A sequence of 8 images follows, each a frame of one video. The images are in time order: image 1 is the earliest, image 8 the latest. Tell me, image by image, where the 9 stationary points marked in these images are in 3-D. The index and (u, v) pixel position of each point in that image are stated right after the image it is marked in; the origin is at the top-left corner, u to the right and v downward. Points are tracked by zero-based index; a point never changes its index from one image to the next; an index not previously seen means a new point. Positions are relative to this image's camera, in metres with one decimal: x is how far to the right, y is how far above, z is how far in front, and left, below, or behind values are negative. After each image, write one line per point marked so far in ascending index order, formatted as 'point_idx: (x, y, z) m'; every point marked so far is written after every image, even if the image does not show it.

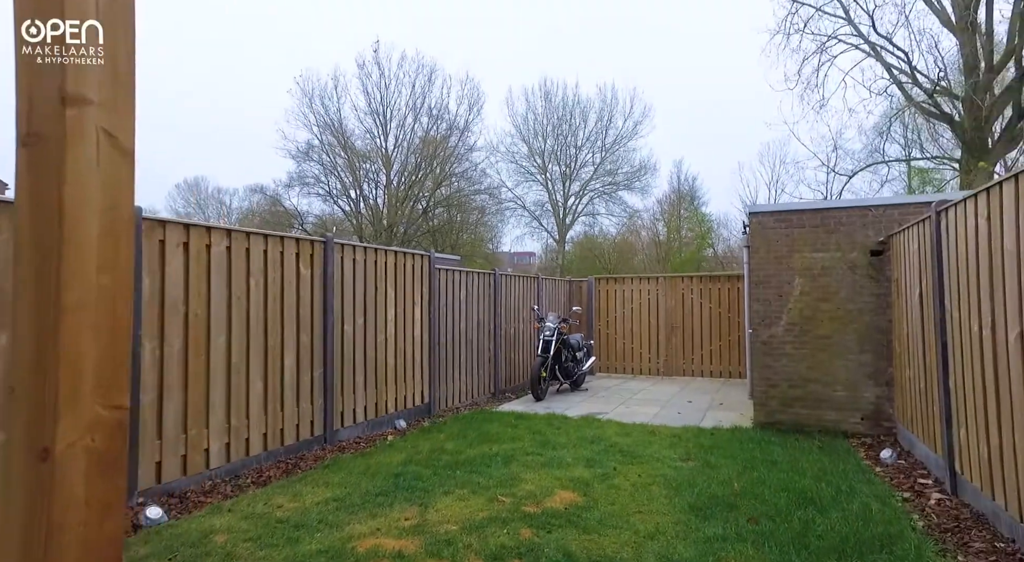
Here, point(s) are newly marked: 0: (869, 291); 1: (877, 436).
0: (+3.6, -0.1, +5.8) m
1: (+3.7, -1.6, +5.7) m
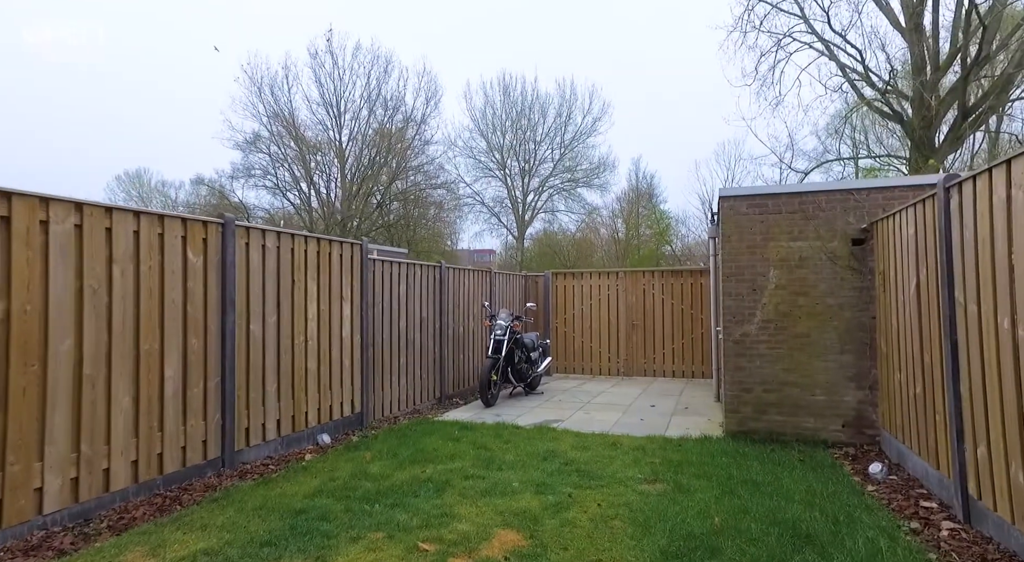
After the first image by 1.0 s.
0: (+3.1, 0.0, +5.2) m
1: (+3.2, -1.5, +5.1) m
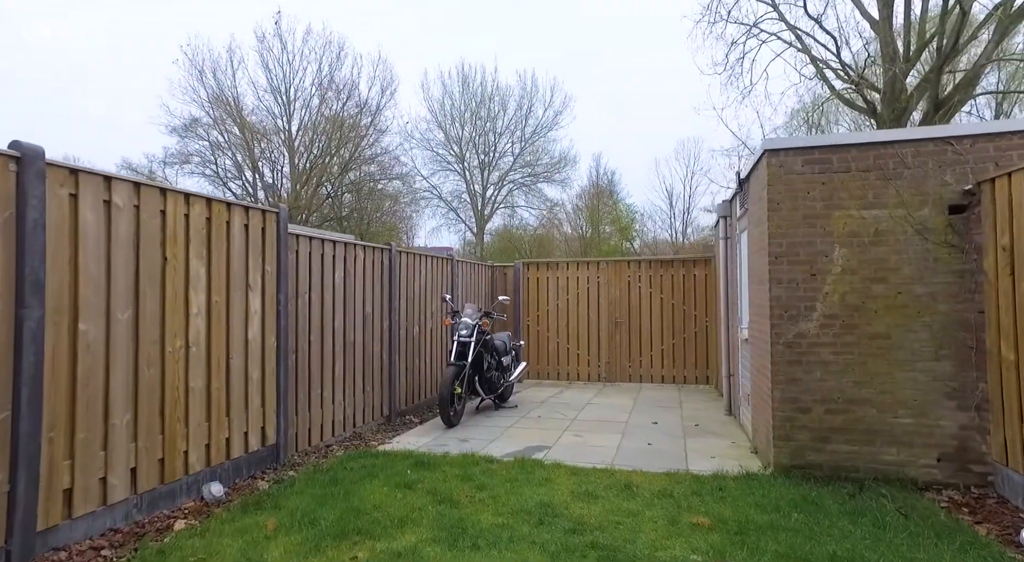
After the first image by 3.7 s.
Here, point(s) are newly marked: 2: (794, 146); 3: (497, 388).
0: (+3.0, +0.1, +3.8) m
1: (+3.0, -1.4, +3.8) m
2: (+2.1, +1.0, +4.1) m
3: (-0.2, -1.3, +7.0) m
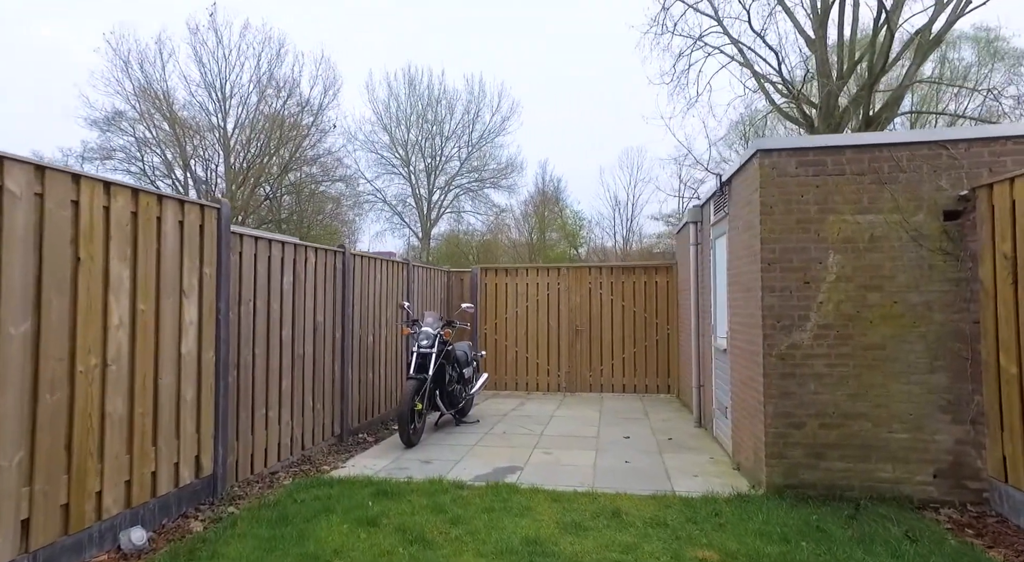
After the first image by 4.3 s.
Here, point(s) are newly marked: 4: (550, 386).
0: (+2.8, 0.0, +3.7) m
1: (+2.9, -1.5, +3.7) m
2: (+1.9, +0.9, +3.9) m
3: (-0.6, -1.4, +6.5) m
4: (+0.6, -1.8, +9.5) m
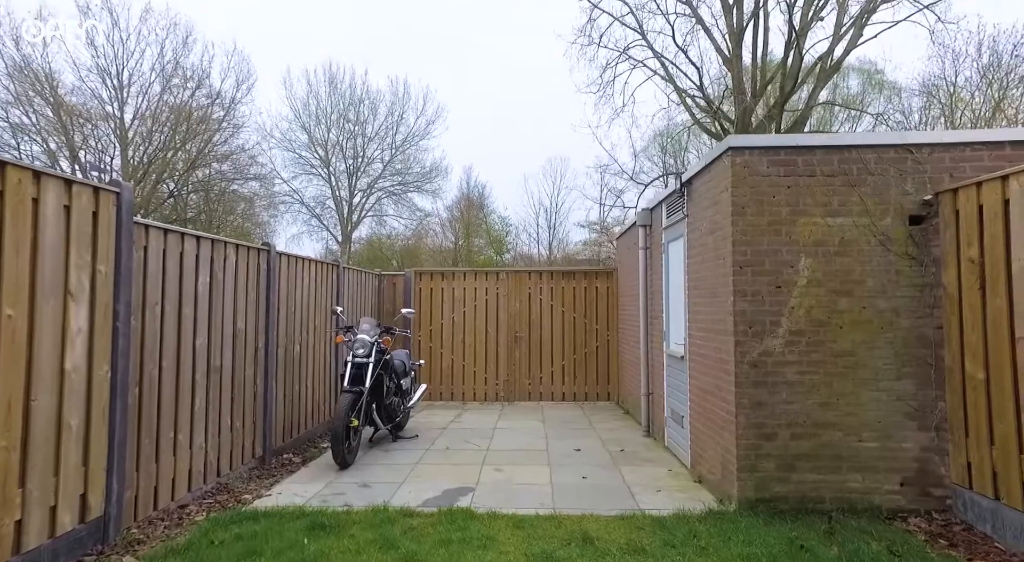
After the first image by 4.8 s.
0: (+2.6, 0.0, +3.7) m
1: (+2.7, -1.5, +3.6) m
2: (+1.7, +0.9, +3.8) m
3: (-1.2, -1.4, +6.0) m
4: (-0.4, -1.8, +9.1) m
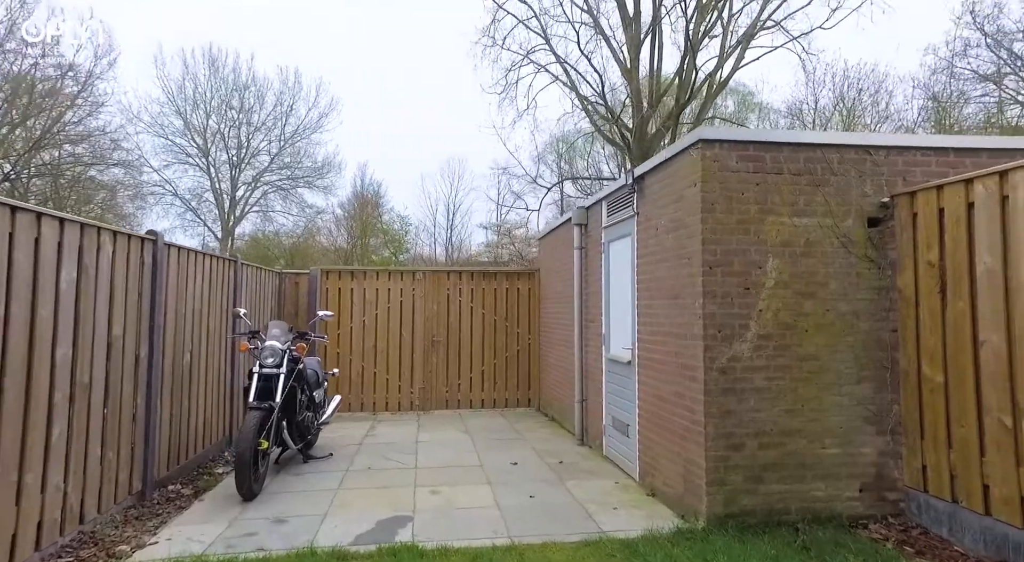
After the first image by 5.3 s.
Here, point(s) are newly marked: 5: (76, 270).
0: (+2.3, 0.0, +3.7) m
1: (+2.4, -1.5, +3.6) m
2: (+1.4, +0.9, +3.6) m
3: (-1.9, -1.4, +5.2) m
4: (-1.7, -1.8, +8.5) m
5: (-2.6, +0.1, +3.4) m
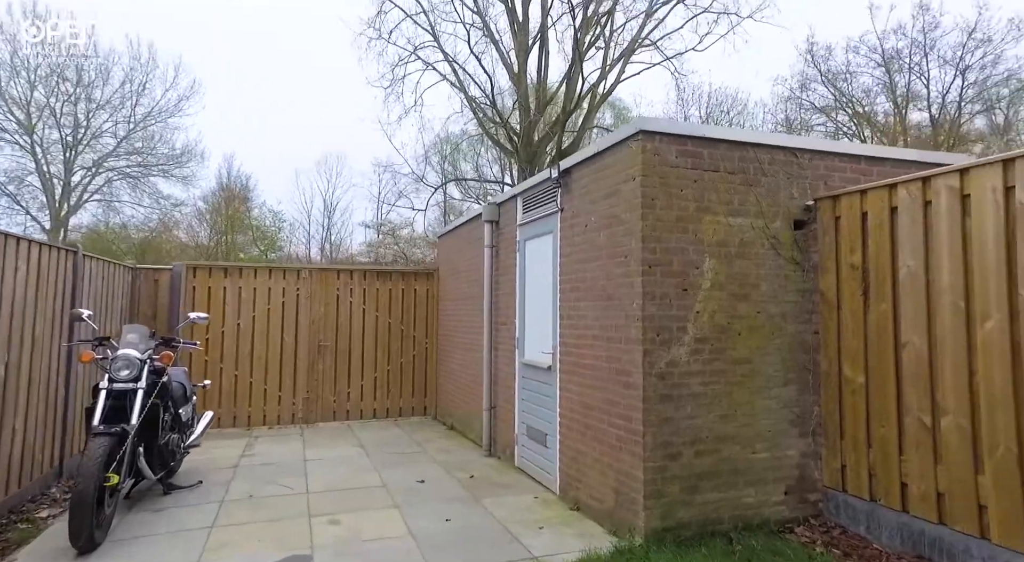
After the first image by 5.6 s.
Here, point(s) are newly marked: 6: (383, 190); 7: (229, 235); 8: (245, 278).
0: (+1.8, 0.0, +3.7) m
1: (+1.9, -1.5, +3.6) m
2: (+1.0, +0.9, +3.4) m
3: (-2.6, -1.4, +4.3) m
4: (-3.1, -1.8, +7.5) m
5: (-2.9, +0.1, +2.4) m
6: (-3.9, +2.6, +16.6) m
7: (-8.2, +1.5, +17.2) m
8: (-3.5, 0.0, +7.5) m
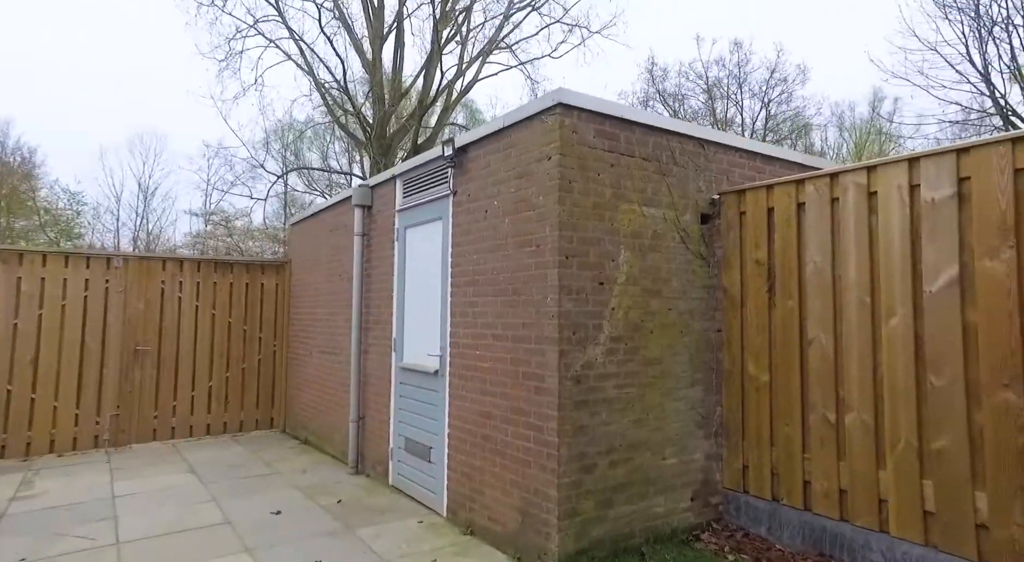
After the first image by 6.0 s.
0: (+1.2, 0.0, +3.6) m
1: (+1.2, -1.5, +3.5) m
2: (+0.4, +0.9, +3.1) m
3: (-3.3, -1.3, +3.0) m
4: (-4.6, -1.7, +6.0) m
5: (-3.1, +0.2, +1.1) m
6: (-7.7, +2.8, +14.6) m
7: (-12.0, +1.7, +14.0) m
8: (-5.0, +0.2, +5.8) m
